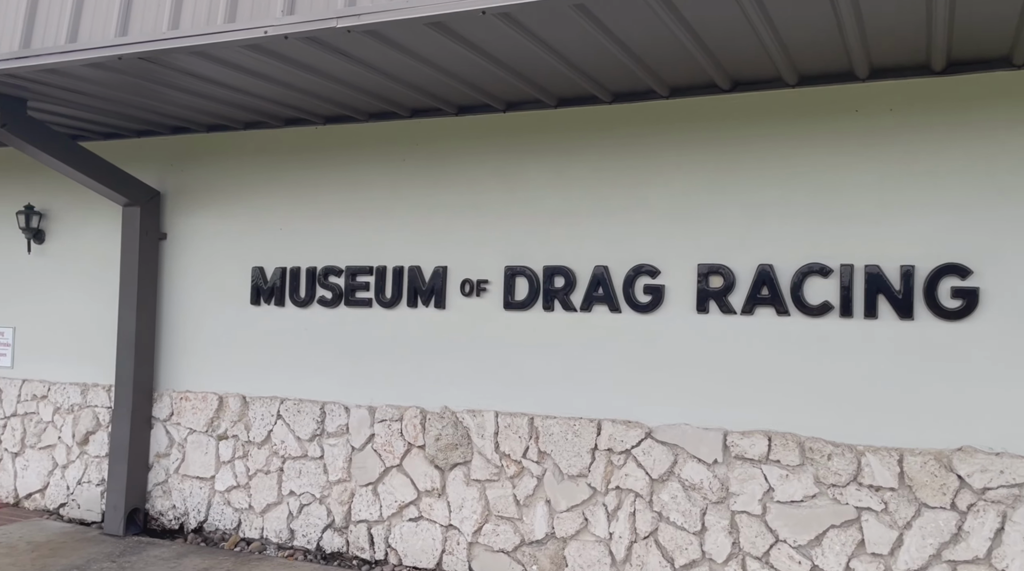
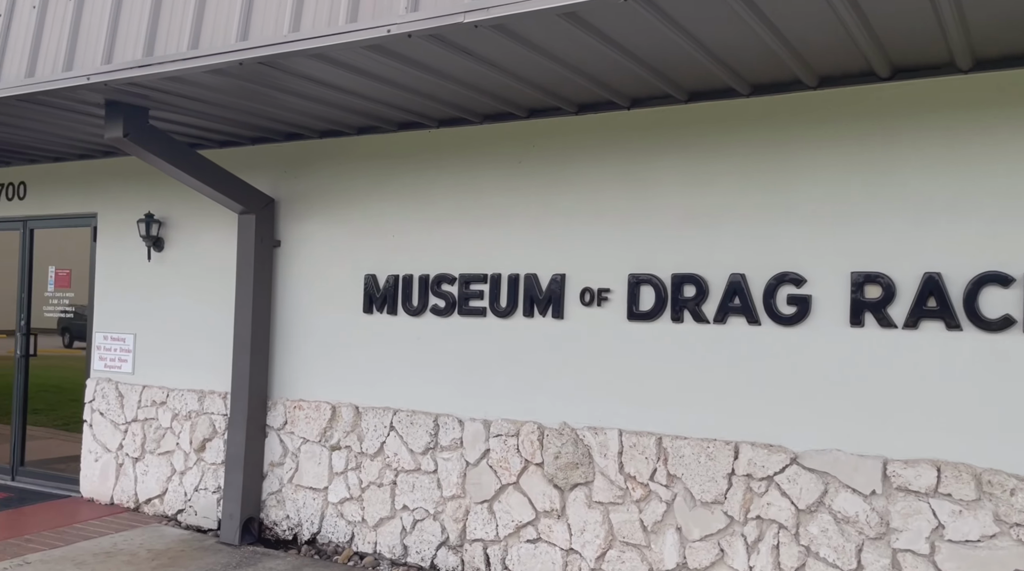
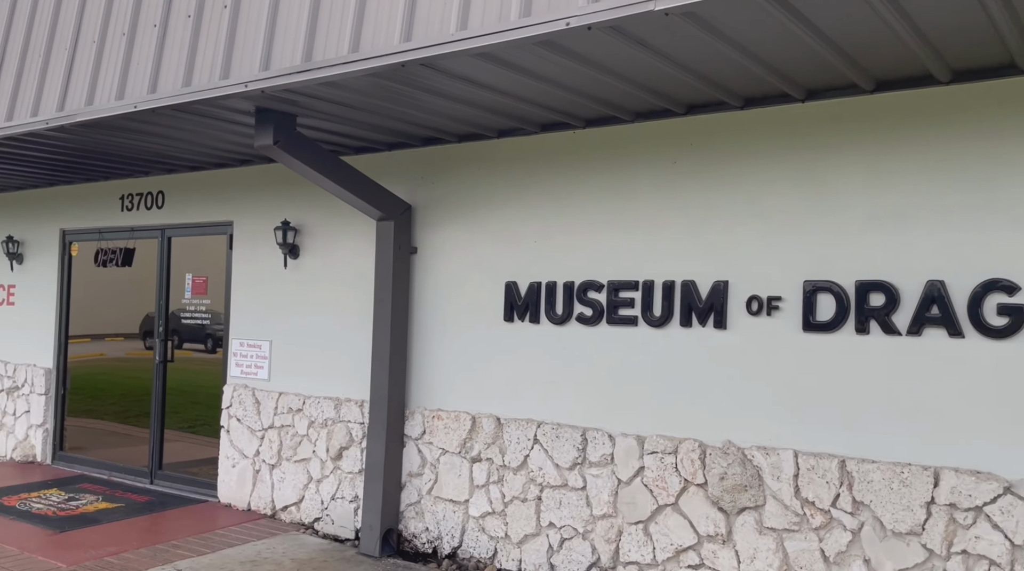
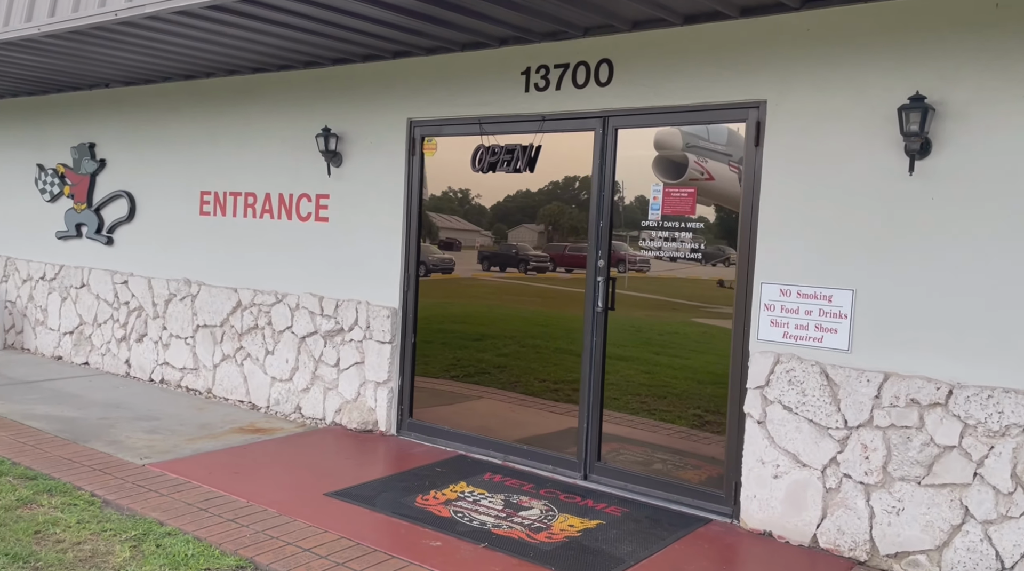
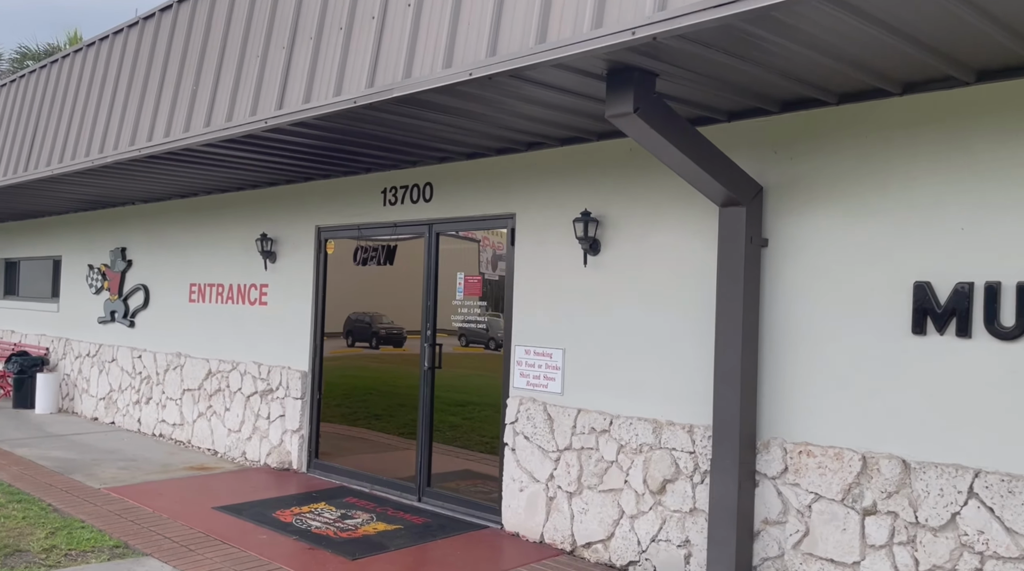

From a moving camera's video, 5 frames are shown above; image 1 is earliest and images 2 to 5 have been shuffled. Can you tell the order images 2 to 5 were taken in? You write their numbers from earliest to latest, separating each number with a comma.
2, 3, 5, 4
